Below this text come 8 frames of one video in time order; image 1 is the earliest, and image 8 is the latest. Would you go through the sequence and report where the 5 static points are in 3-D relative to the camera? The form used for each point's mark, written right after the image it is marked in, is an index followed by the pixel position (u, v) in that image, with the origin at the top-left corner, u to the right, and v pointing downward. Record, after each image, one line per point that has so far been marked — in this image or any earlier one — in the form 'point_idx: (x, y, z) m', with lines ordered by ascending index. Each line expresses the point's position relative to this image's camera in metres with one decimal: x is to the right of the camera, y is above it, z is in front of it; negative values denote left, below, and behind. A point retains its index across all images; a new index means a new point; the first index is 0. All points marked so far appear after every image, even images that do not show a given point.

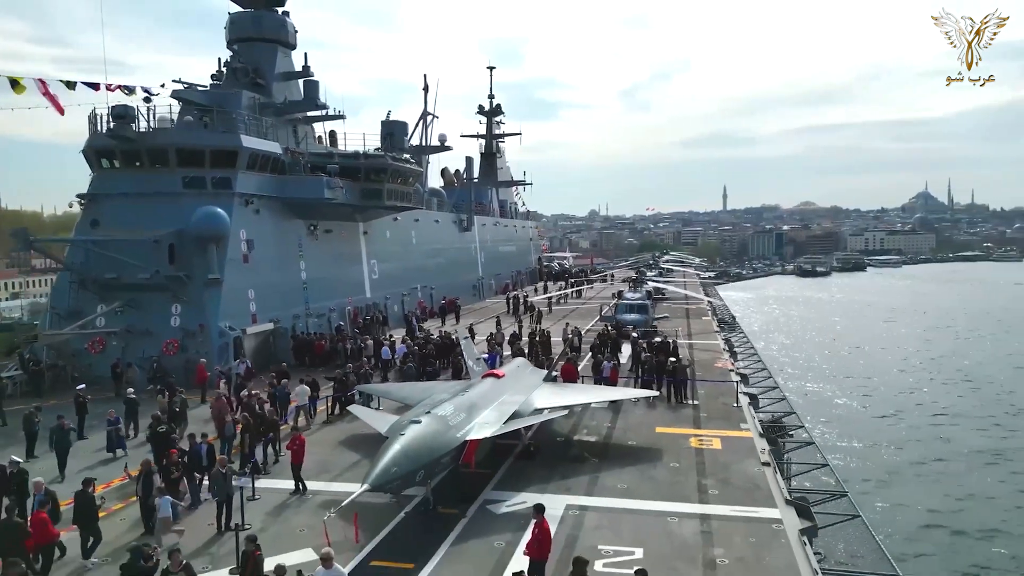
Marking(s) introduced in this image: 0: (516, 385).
0: (+0.1, -2.0, +14.9) m
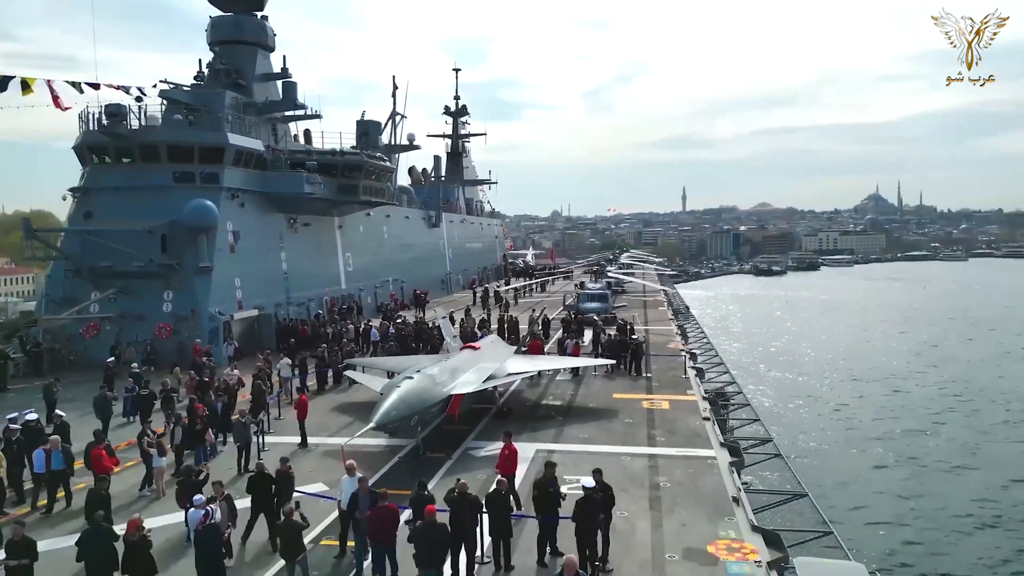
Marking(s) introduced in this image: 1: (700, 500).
0: (-0.5, -1.6, +16.9) m
1: (+2.9, -3.2, +11.1) m
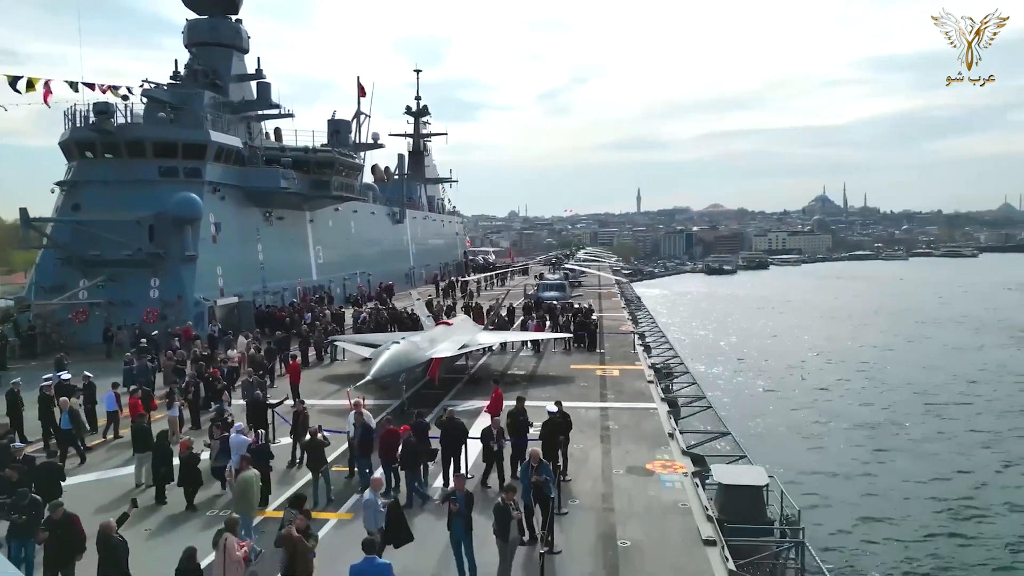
0: (-1.3, -1.1, +19.0) m
1: (+2.5, -2.7, +13.4) m
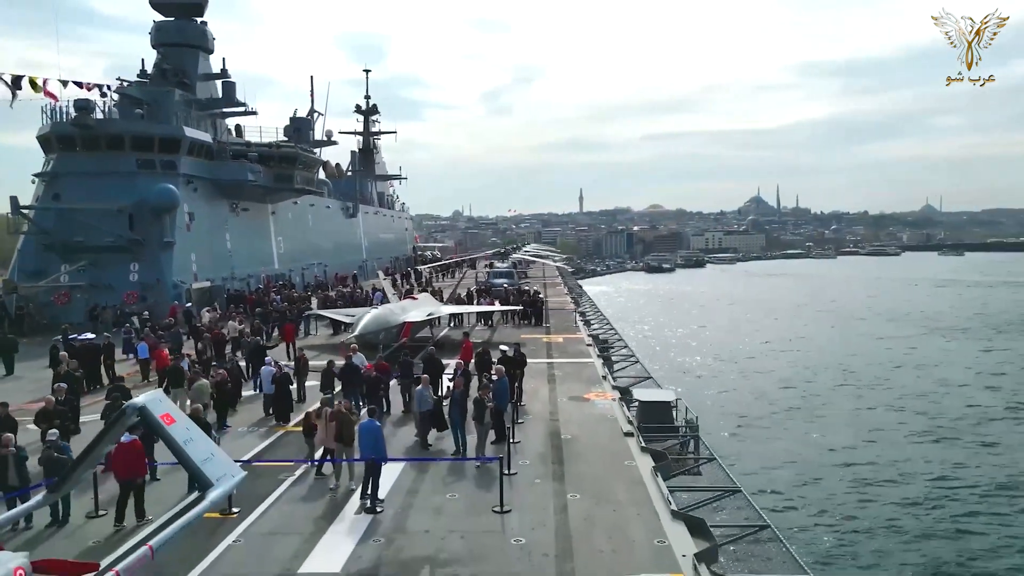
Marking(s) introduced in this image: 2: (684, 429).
0: (-2.6, -0.4, +21.7) m
1: (+1.6, -2.1, +16.4) m
2: (+3.0, -2.5, +12.7) m
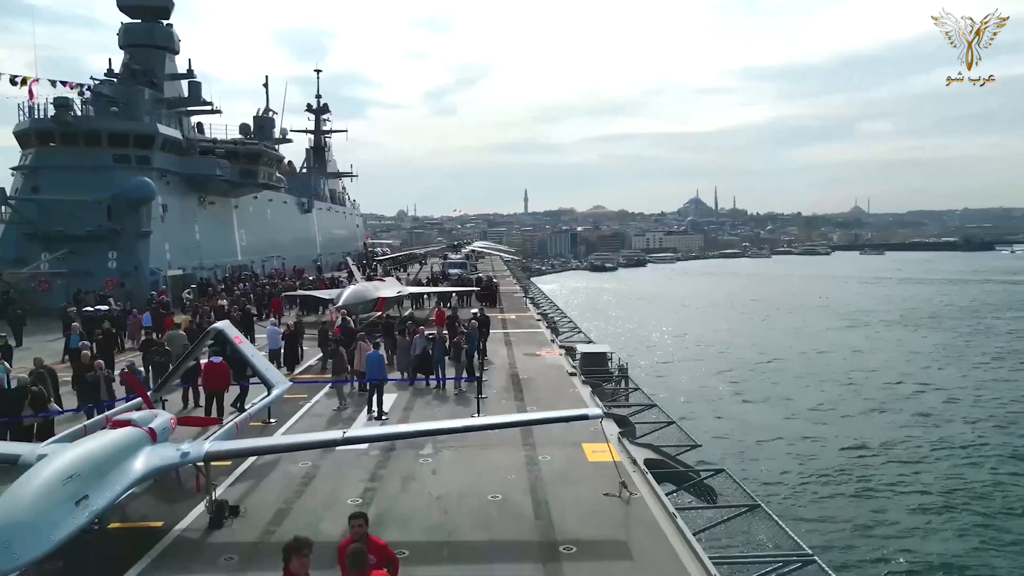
0: (-4.0, +0.1, +24.3) m
1: (+0.6, -1.5, +19.4) m
2: (+2.3, -1.9, +15.7) m
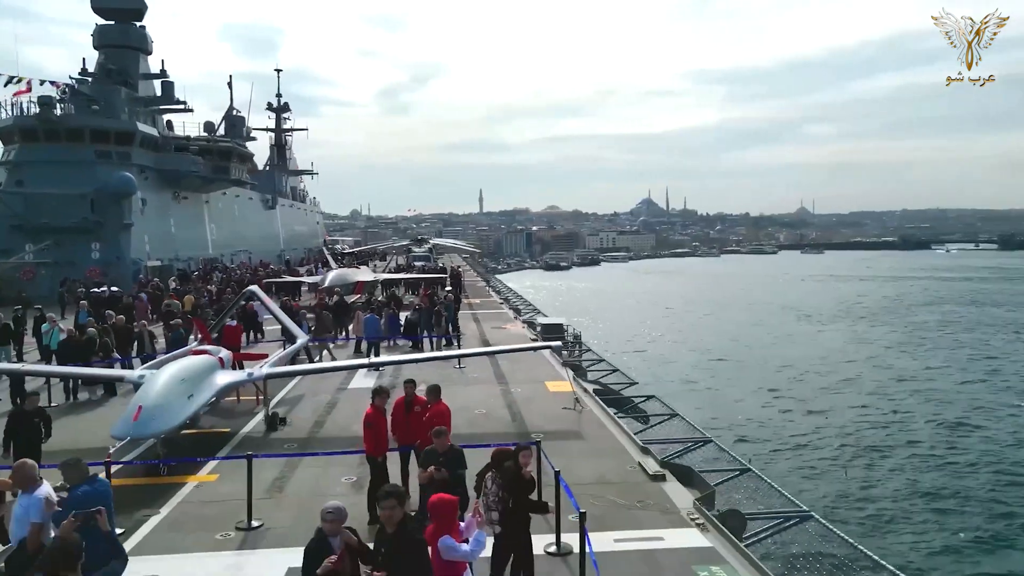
0: (-5.3, +0.6, +26.5) m
1: (-0.4, -0.9, +21.9) m
2: (+1.5, -1.3, +18.4) m
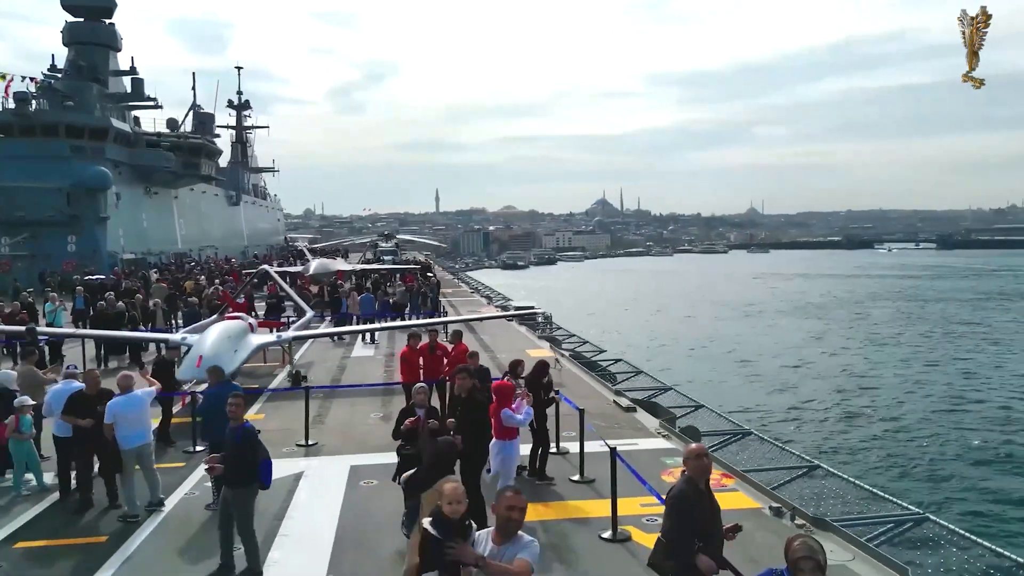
0: (-6.4, +1.0, +27.8) m
1: (-1.3, -0.6, +23.5) m
2: (+0.9, -0.9, +20.1) m
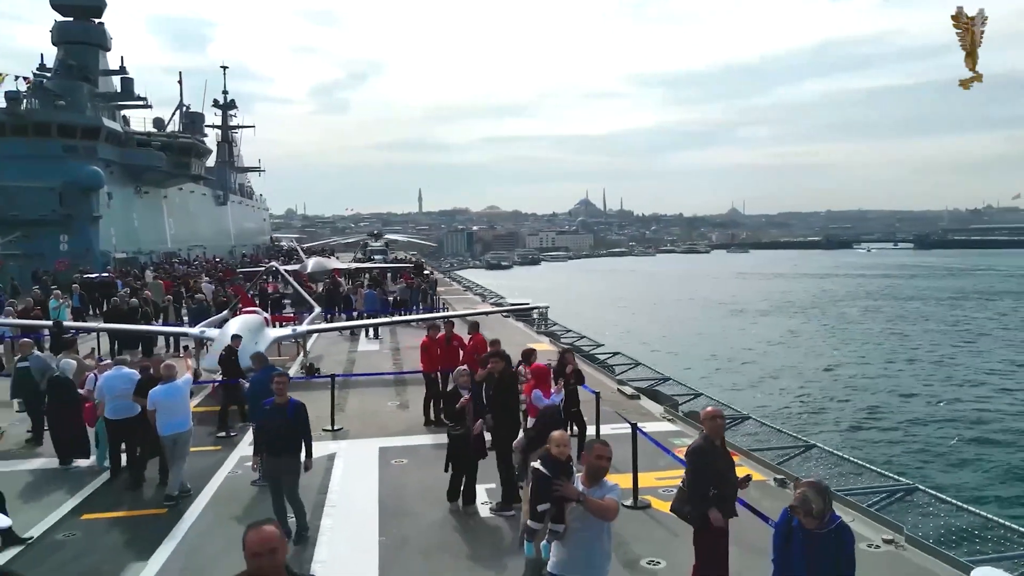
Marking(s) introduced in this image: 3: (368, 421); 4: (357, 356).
0: (-6.7, +1.0, +28.2) m
1: (-1.4, -0.5, +23.9) m
2: (+0.7, -0.9, +20.6) m
3: (-1.8, -1.6, +8.8) m
4: (-2.9, -1.3, +13.5) m
